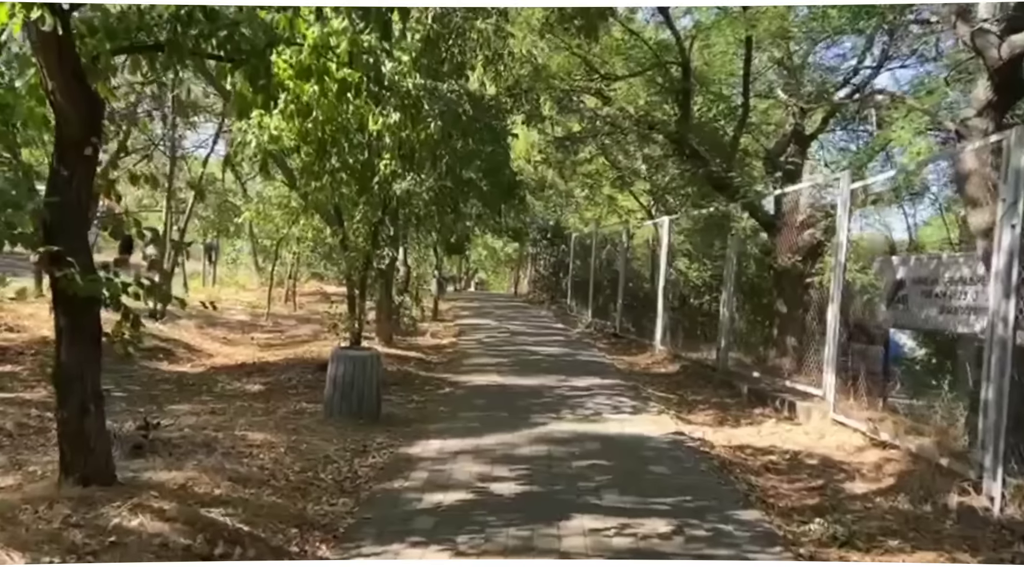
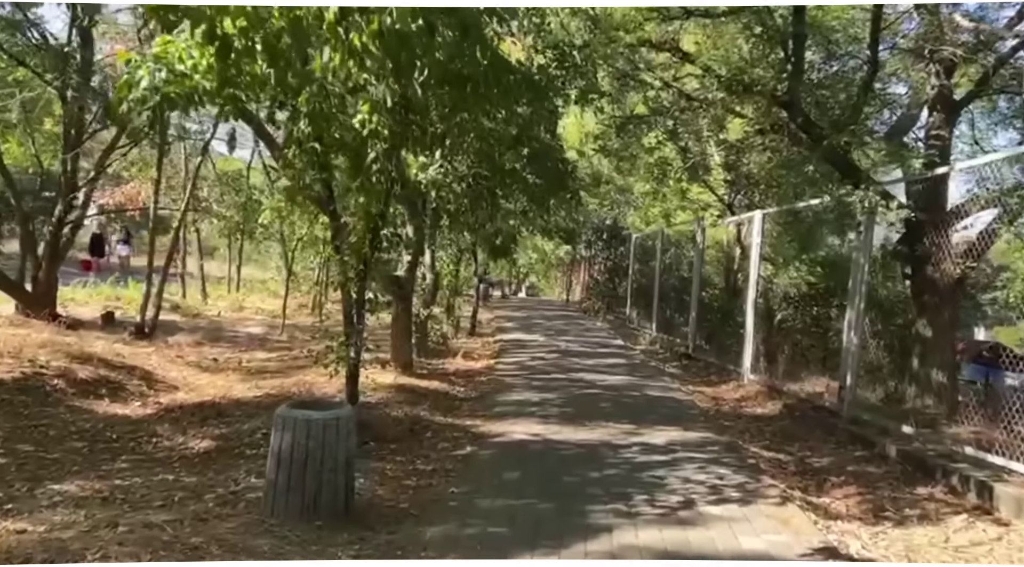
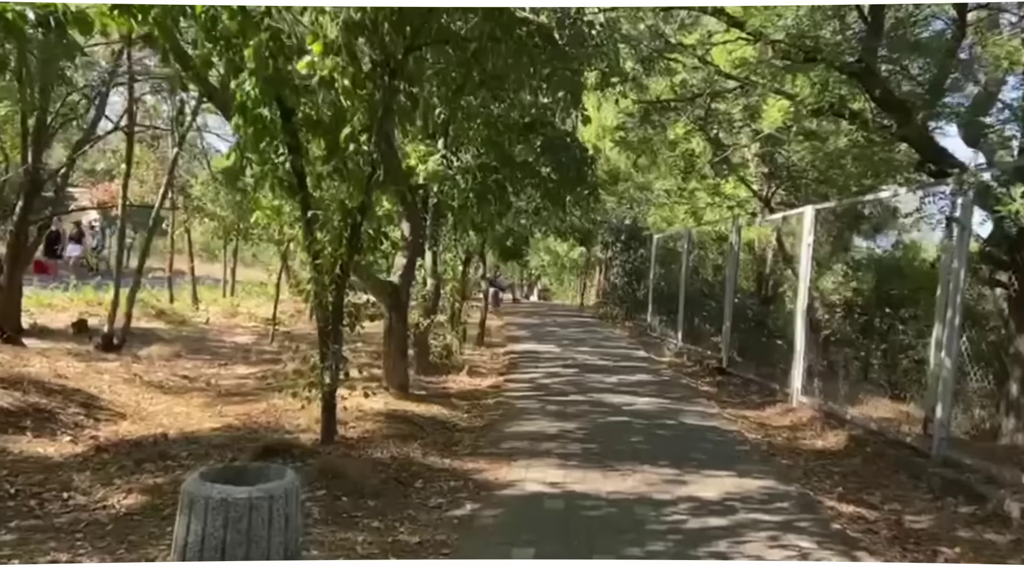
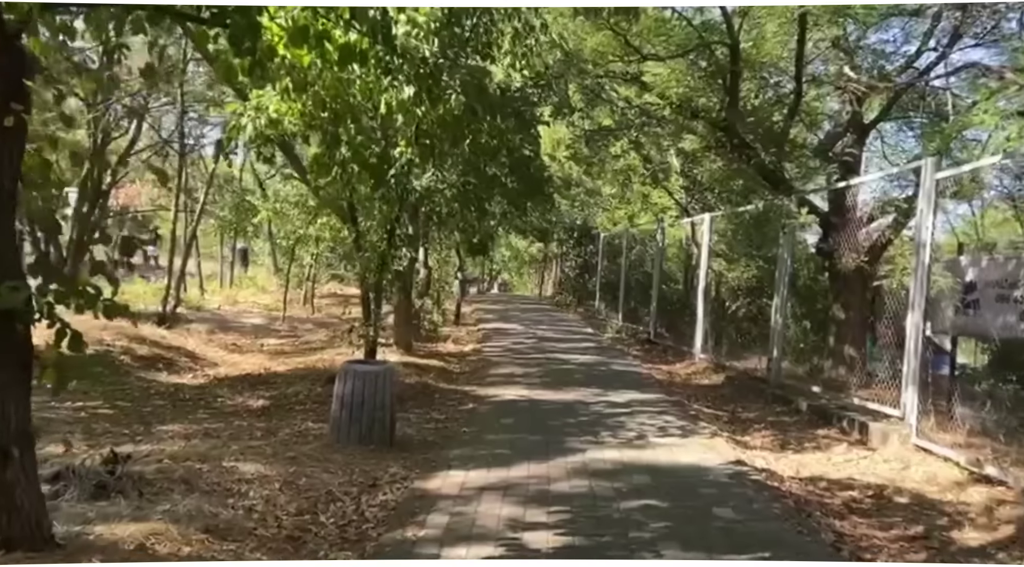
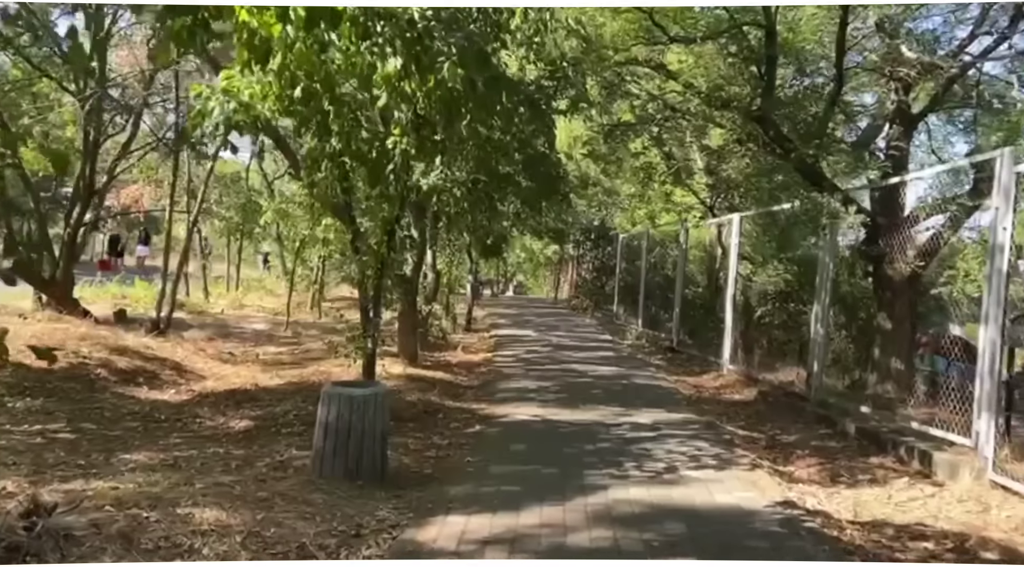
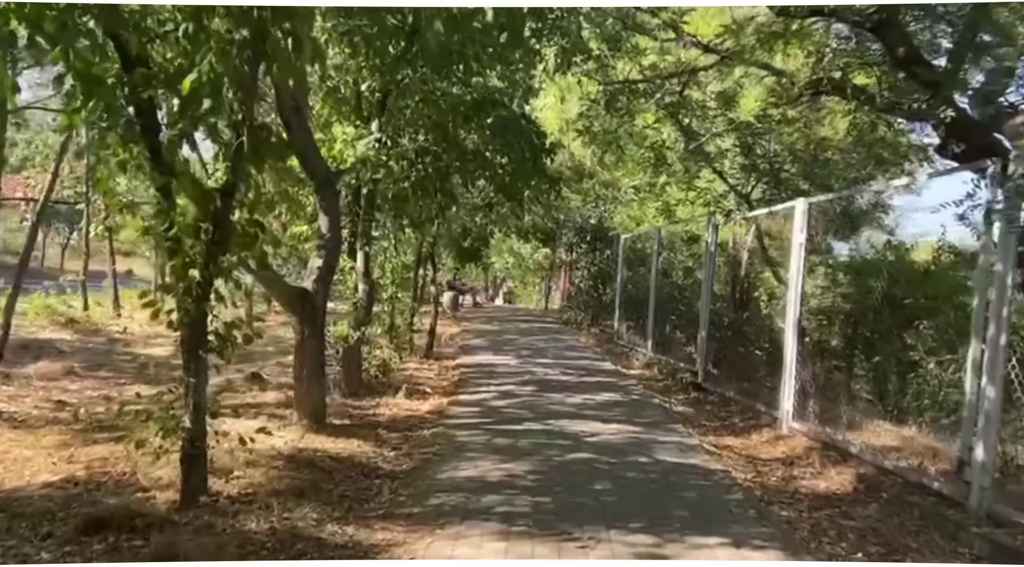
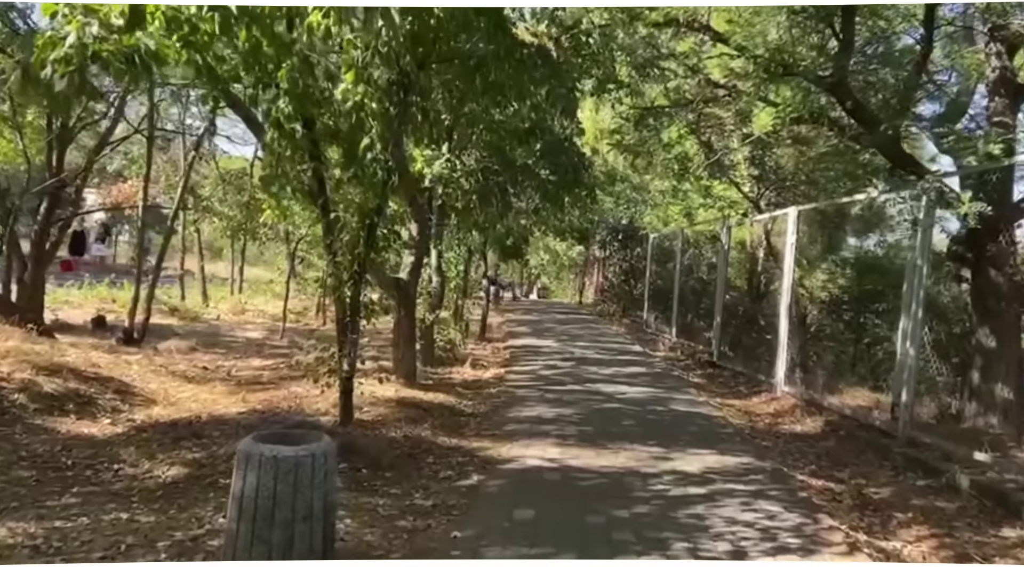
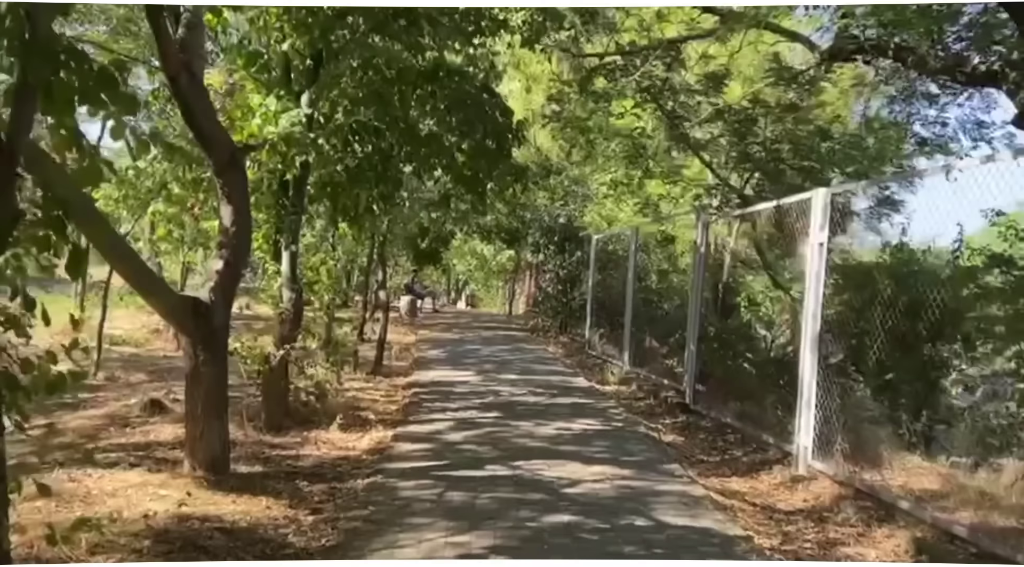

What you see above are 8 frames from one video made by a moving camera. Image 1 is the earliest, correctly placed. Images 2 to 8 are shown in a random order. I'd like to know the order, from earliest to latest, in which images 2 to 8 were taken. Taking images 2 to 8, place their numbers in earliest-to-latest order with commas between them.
4, 5, 2, 7, 3, 6, 8
